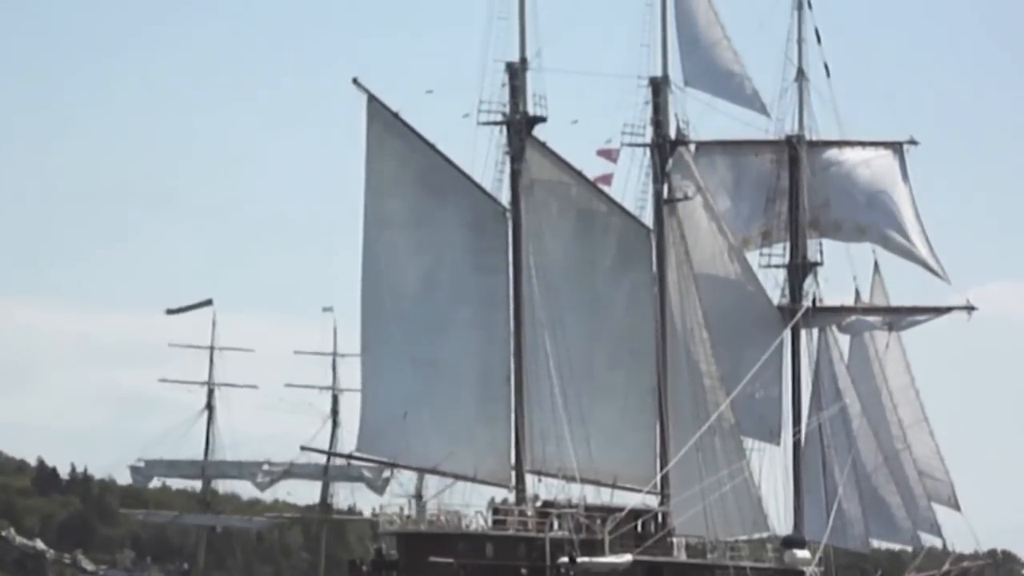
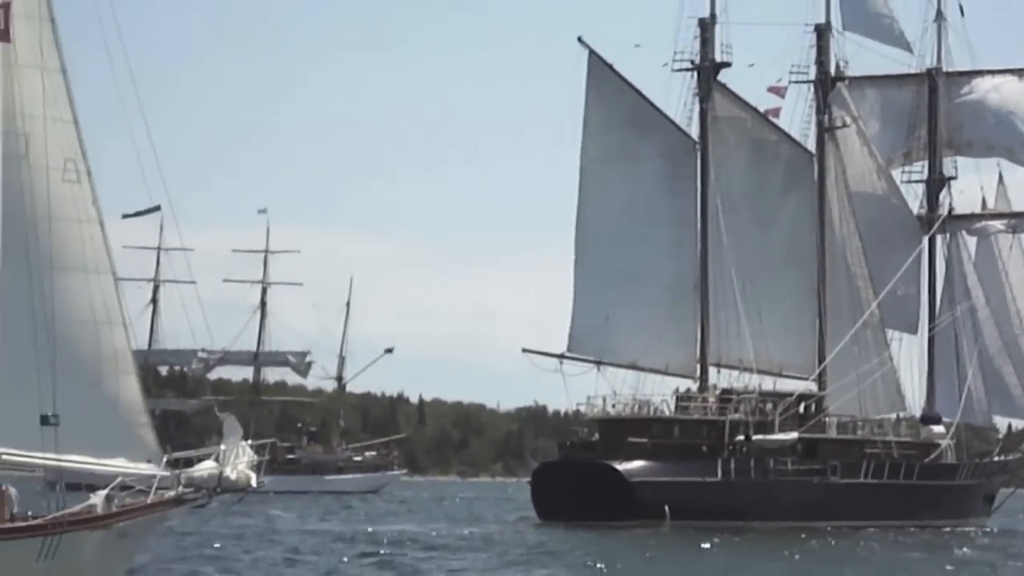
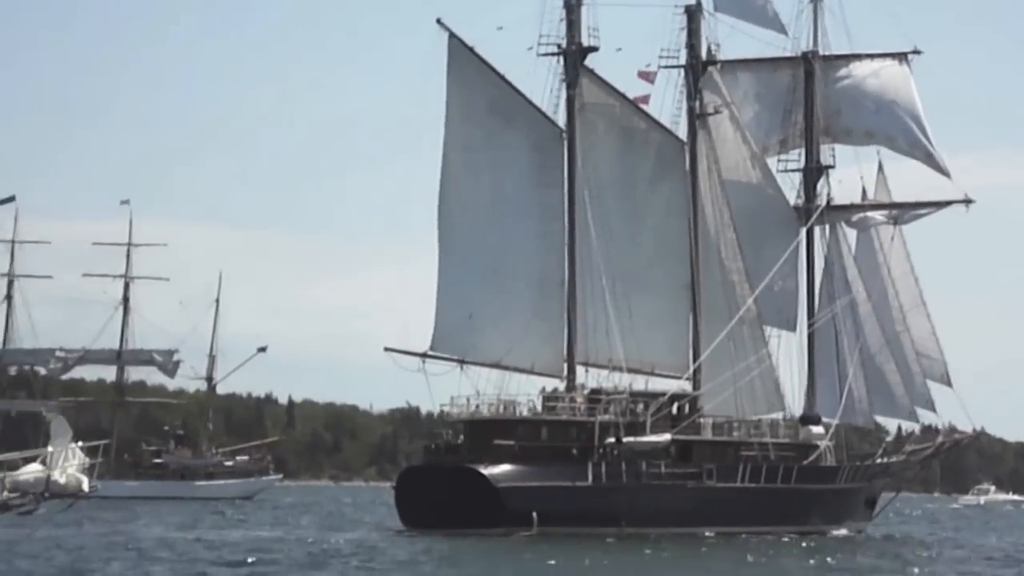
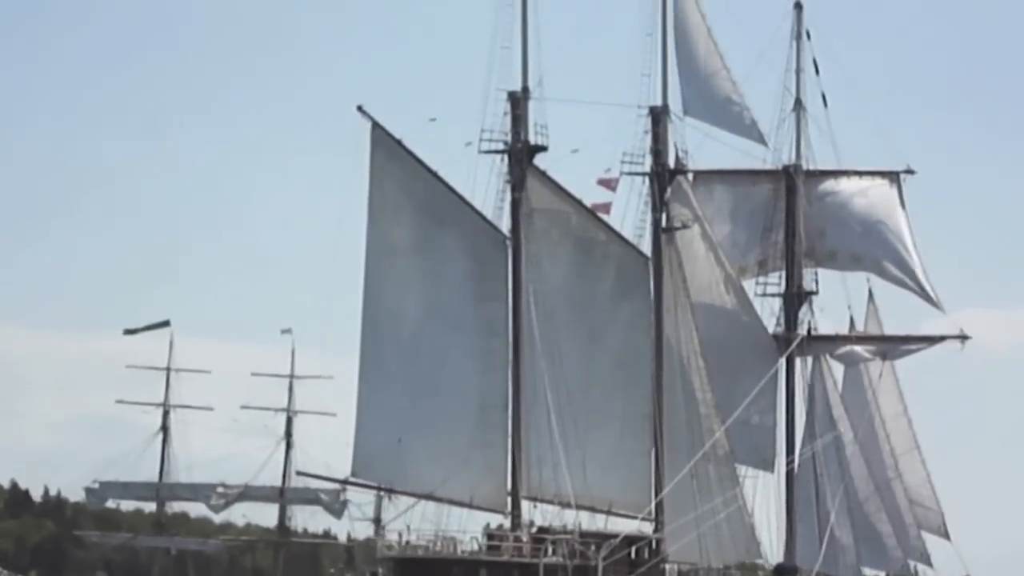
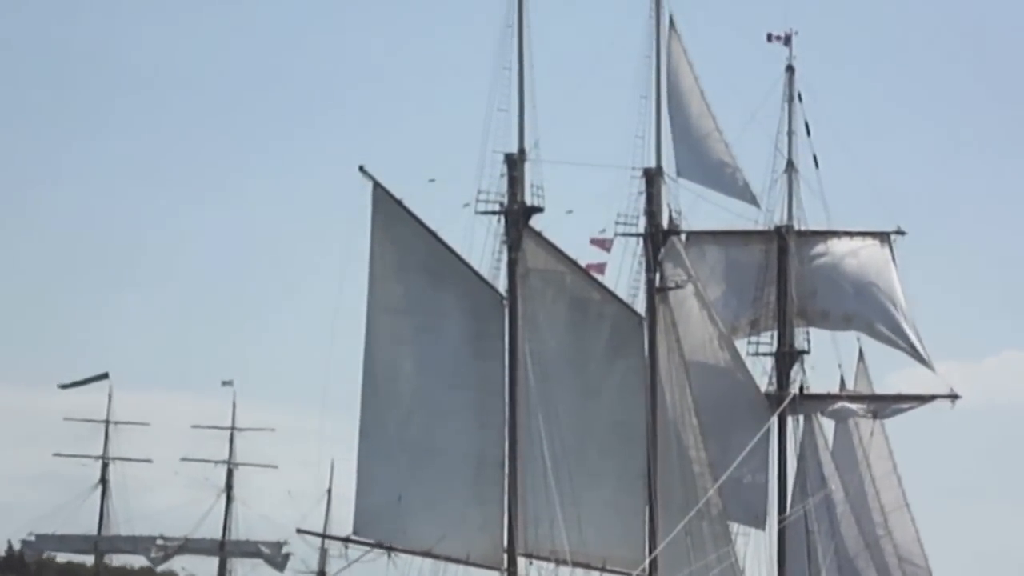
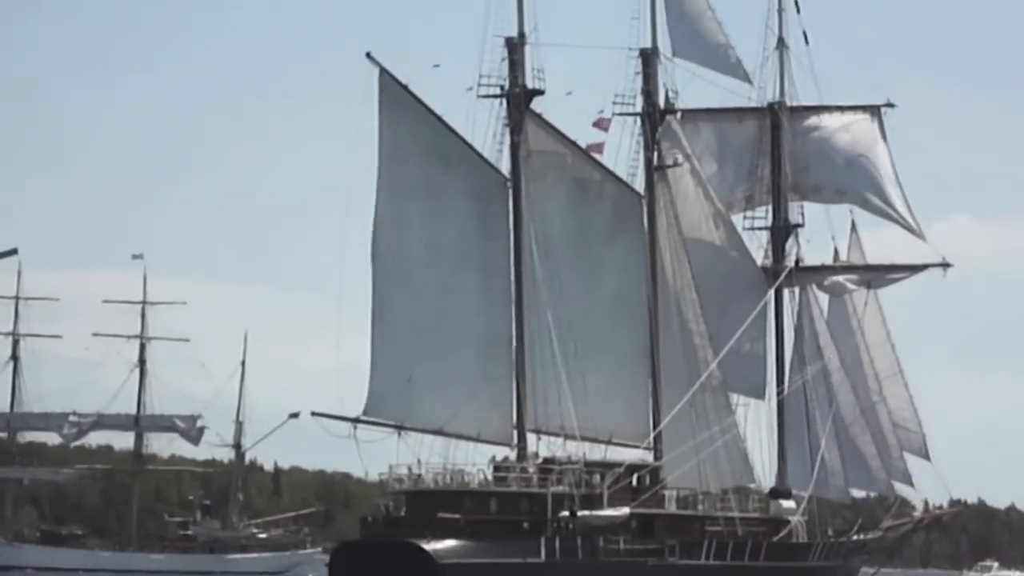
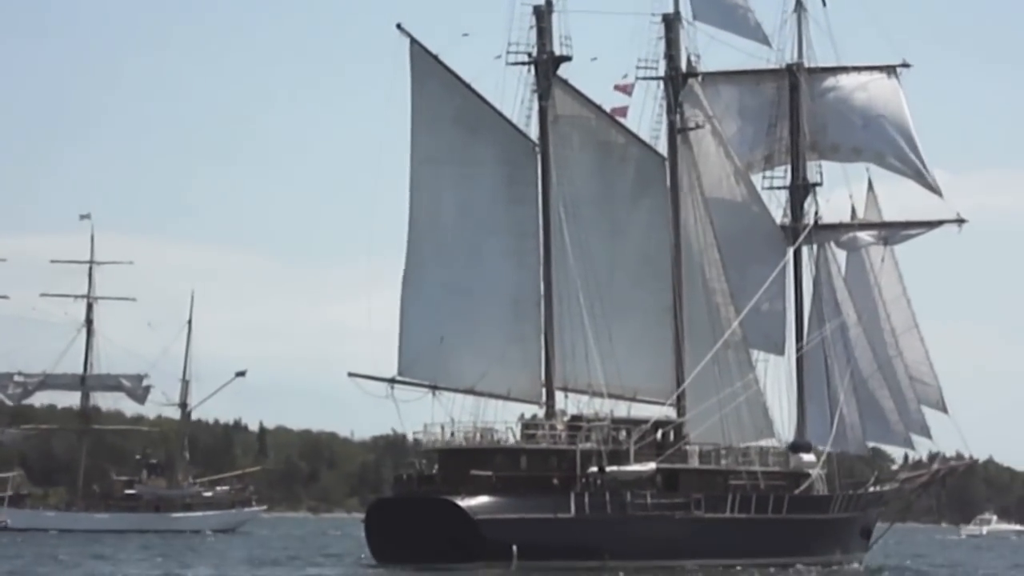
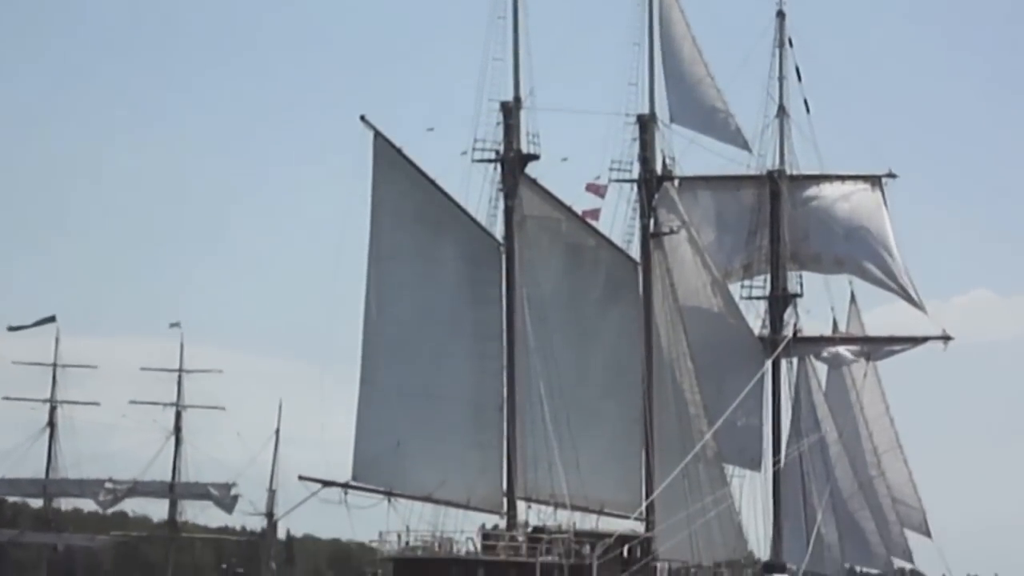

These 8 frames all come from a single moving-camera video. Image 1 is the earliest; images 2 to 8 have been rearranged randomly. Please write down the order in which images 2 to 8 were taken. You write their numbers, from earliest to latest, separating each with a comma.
4, 5, 8, 6, 7, 3, 2
